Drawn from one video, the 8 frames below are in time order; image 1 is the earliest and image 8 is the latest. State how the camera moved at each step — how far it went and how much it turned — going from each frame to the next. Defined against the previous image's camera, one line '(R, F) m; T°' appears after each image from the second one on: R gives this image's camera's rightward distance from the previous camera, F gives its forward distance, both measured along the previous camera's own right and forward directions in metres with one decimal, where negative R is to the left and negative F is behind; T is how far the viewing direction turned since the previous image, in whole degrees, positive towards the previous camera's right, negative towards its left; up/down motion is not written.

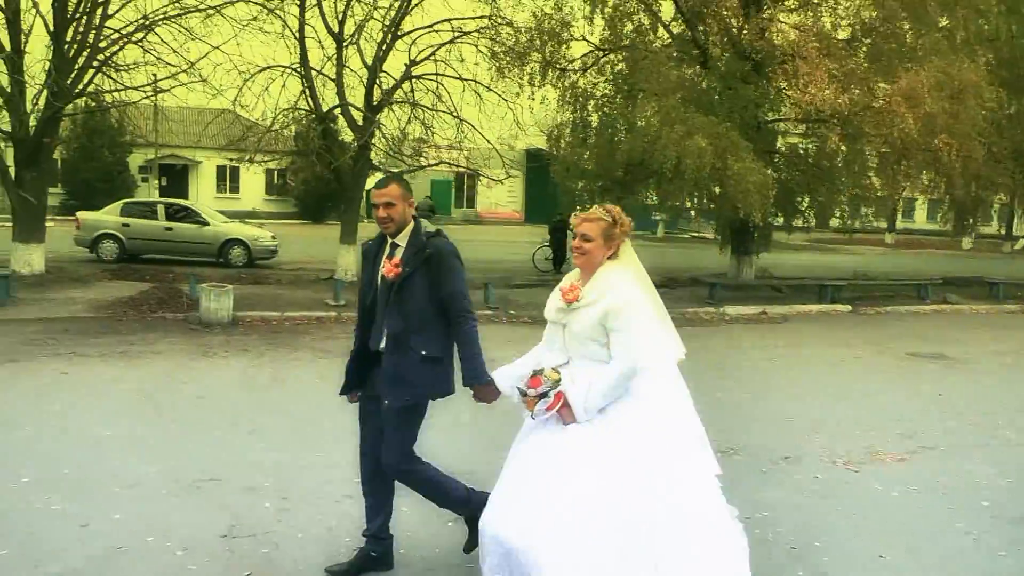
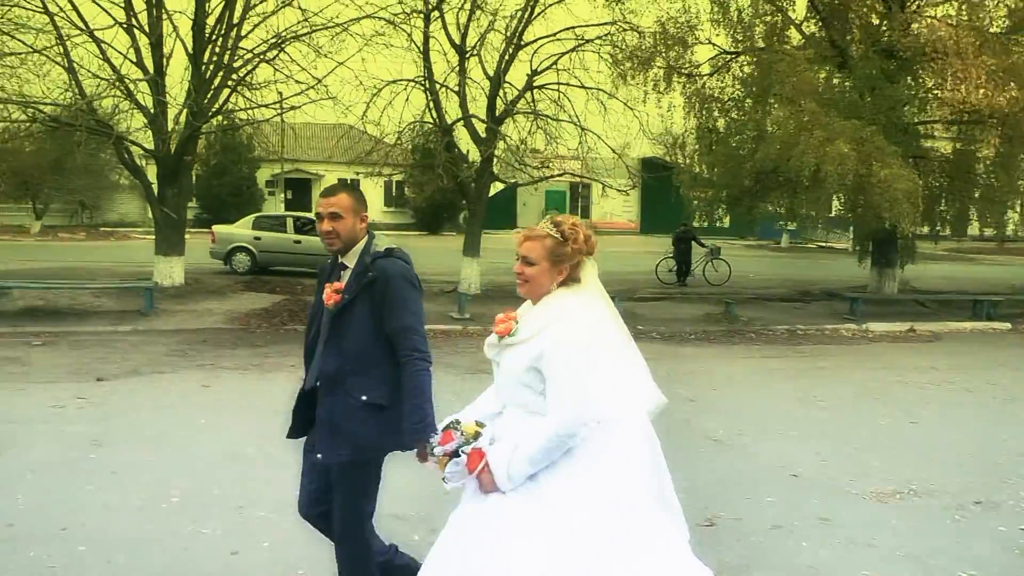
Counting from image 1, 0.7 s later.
(-0.2, +0.3) m; -7°
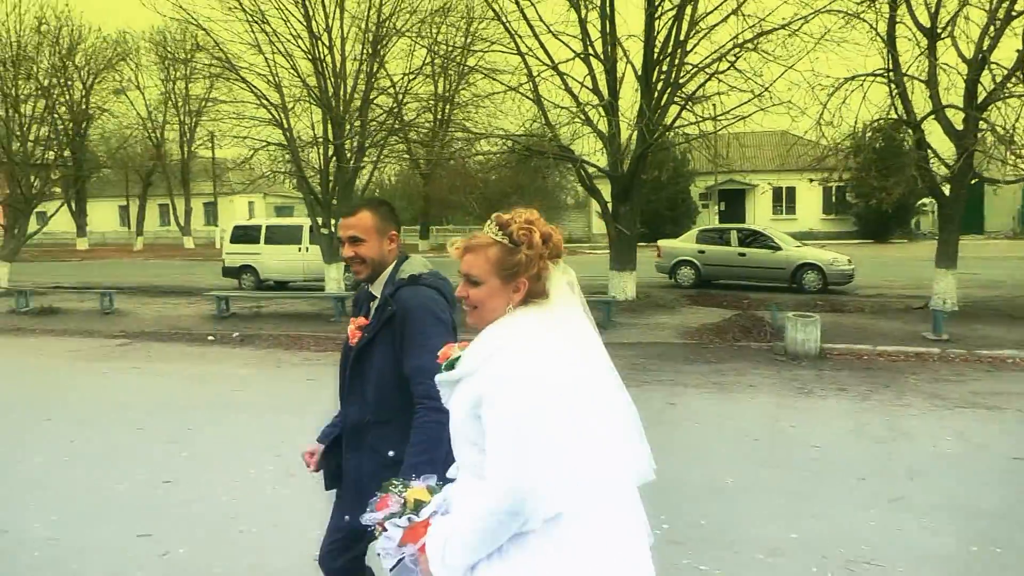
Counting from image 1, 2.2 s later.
(-0.5, +0.3) m; -28°
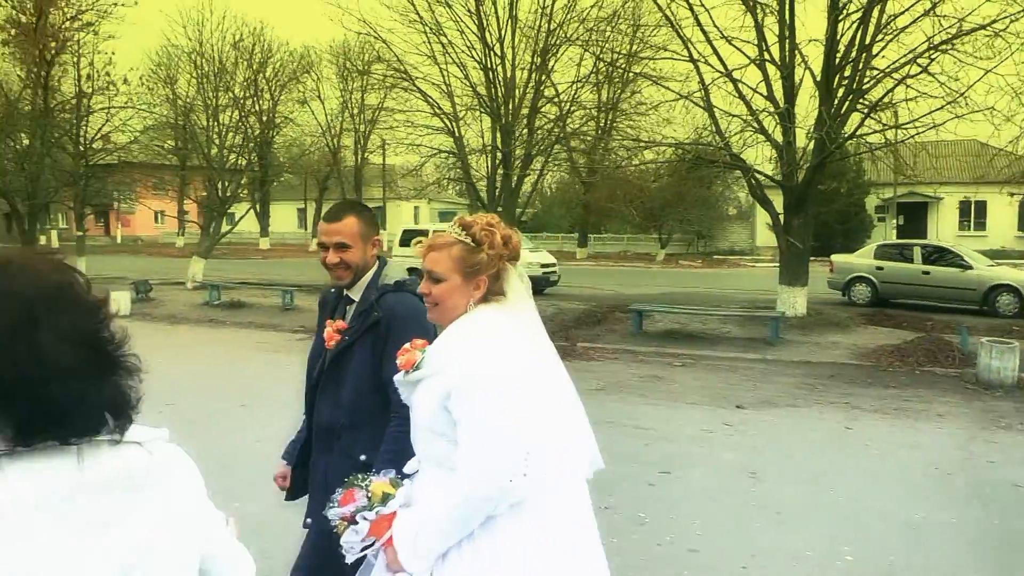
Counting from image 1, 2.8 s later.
(-0.1, 0.0) m; -10°
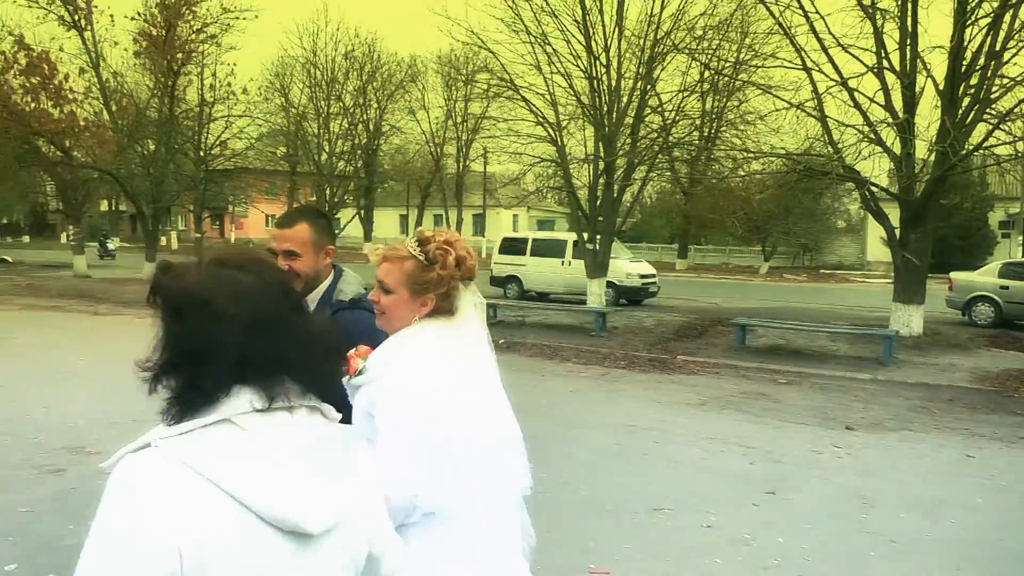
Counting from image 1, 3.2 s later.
(-0.1, 0.0) m; -7°
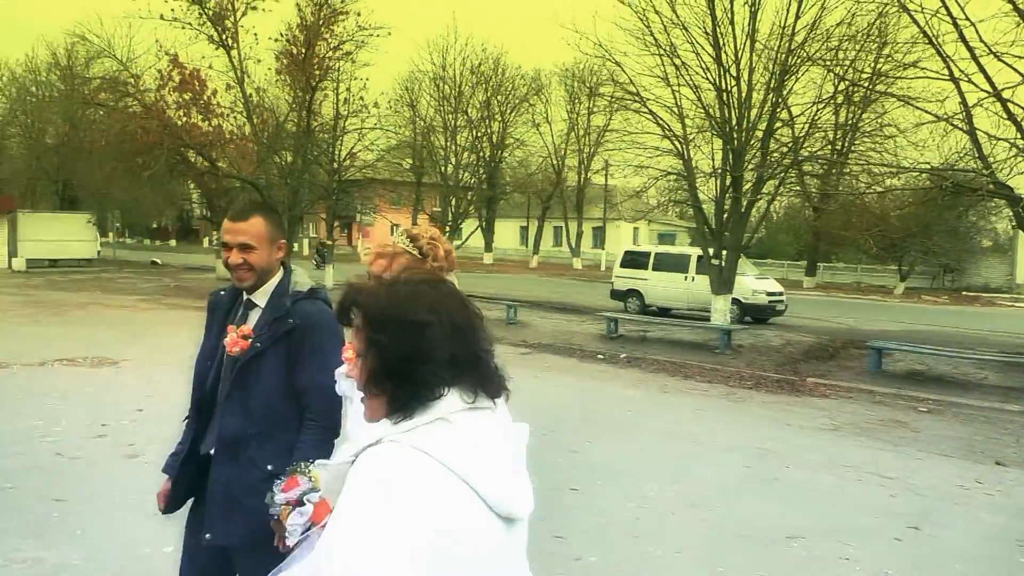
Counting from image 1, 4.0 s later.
(-0.1, 0.0) m; -8°
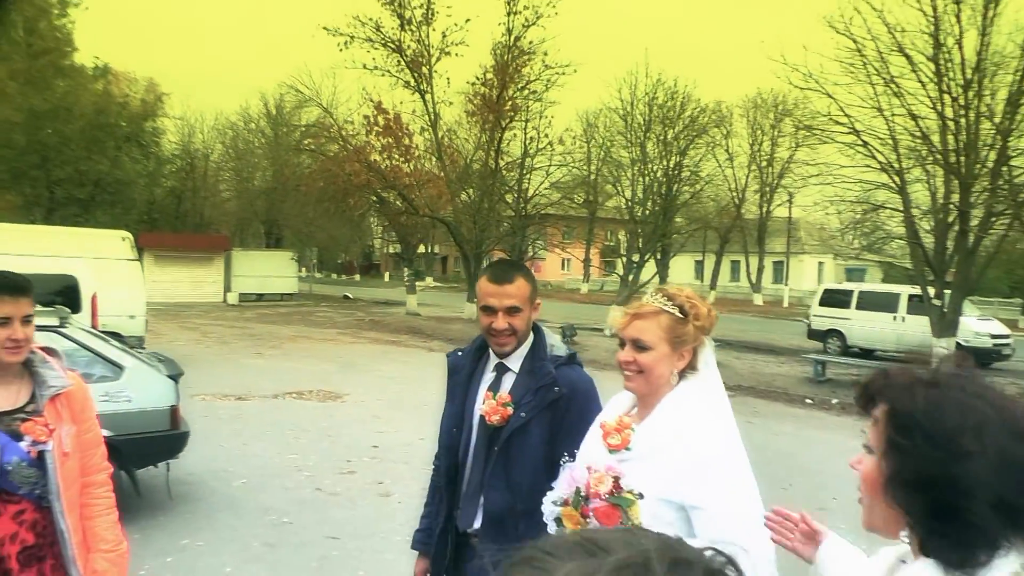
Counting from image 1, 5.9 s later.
(-0.7, +0.1) m; -11°
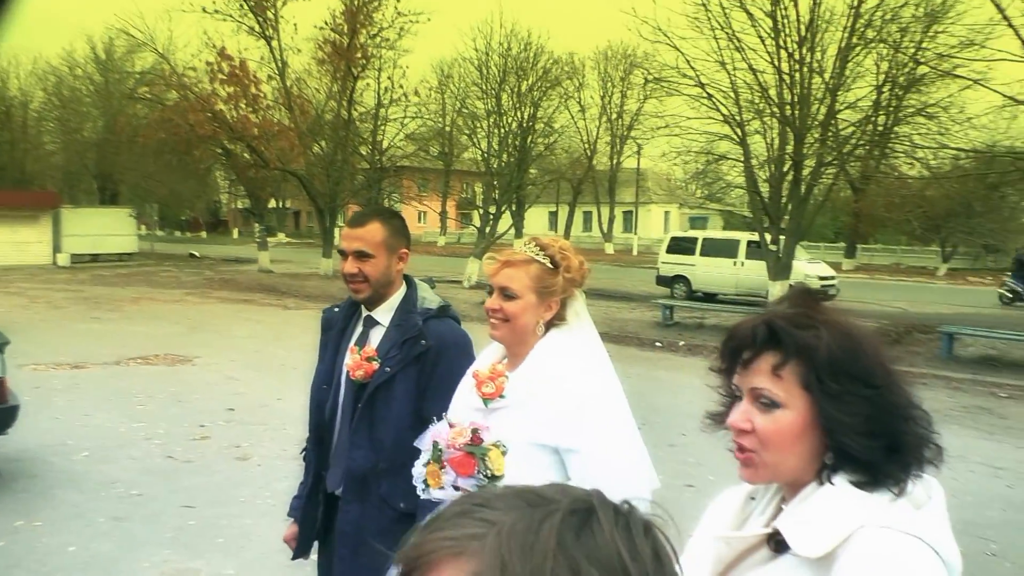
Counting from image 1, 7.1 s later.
(0.0, 0.0) m; +10°
